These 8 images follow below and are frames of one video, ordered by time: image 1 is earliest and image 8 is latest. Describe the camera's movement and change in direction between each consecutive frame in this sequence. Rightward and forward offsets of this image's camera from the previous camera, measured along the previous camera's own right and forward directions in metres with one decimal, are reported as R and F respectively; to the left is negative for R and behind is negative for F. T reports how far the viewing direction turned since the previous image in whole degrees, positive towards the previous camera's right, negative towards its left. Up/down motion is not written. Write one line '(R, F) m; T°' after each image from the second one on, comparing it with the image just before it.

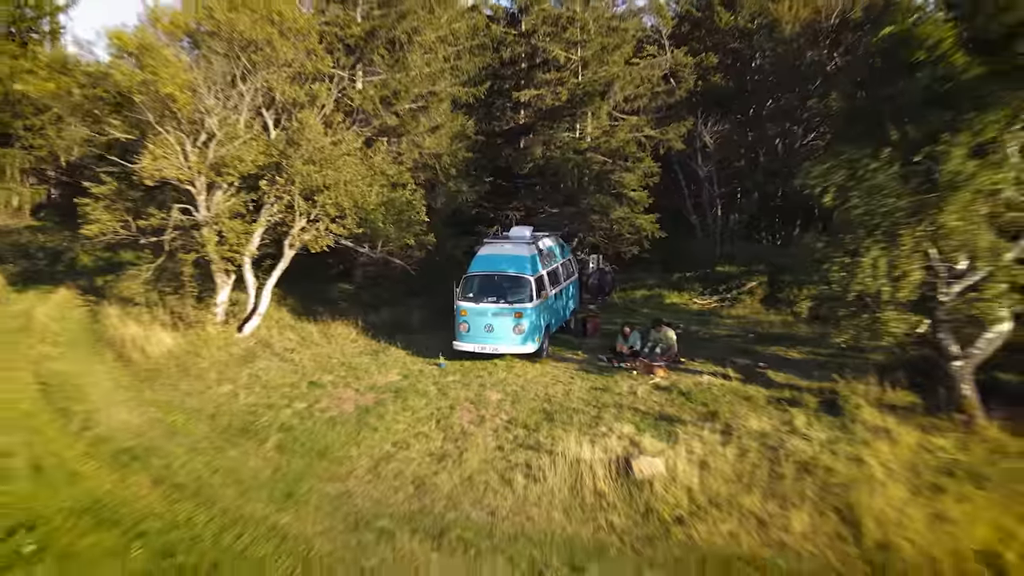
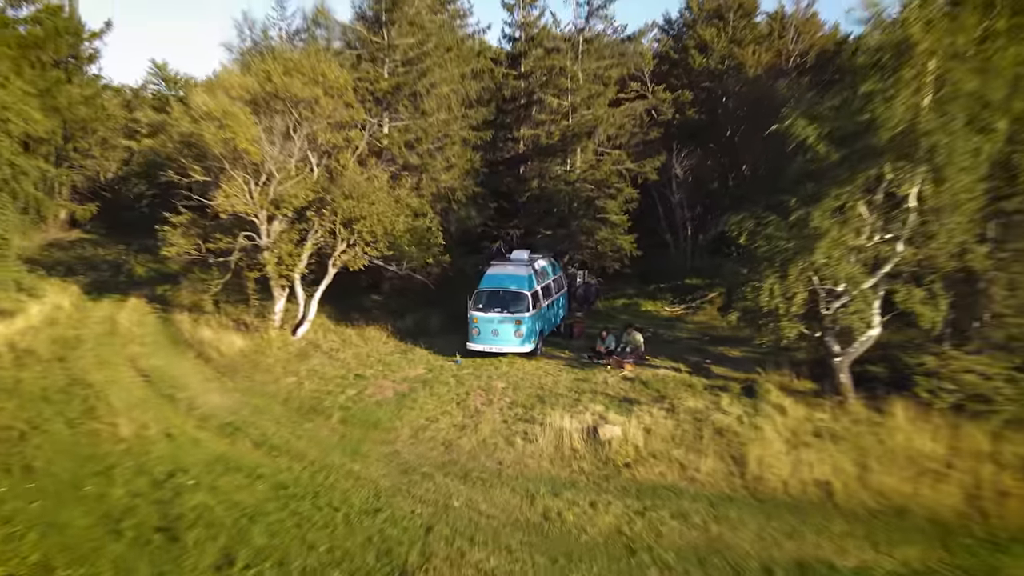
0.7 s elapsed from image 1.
(0.0, -1.9) m; 0°
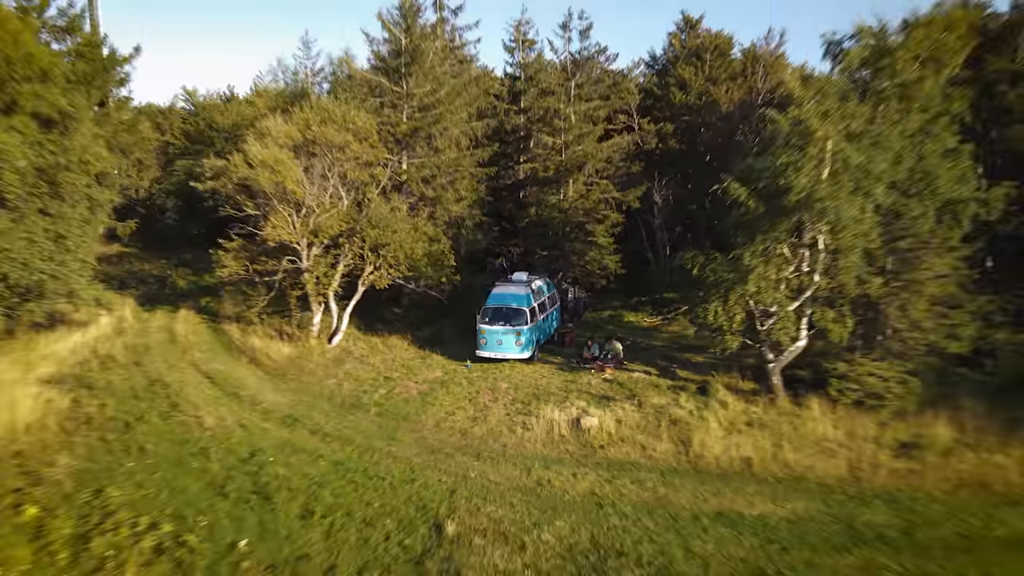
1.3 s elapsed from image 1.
(0.0, -1.9) m; 0°
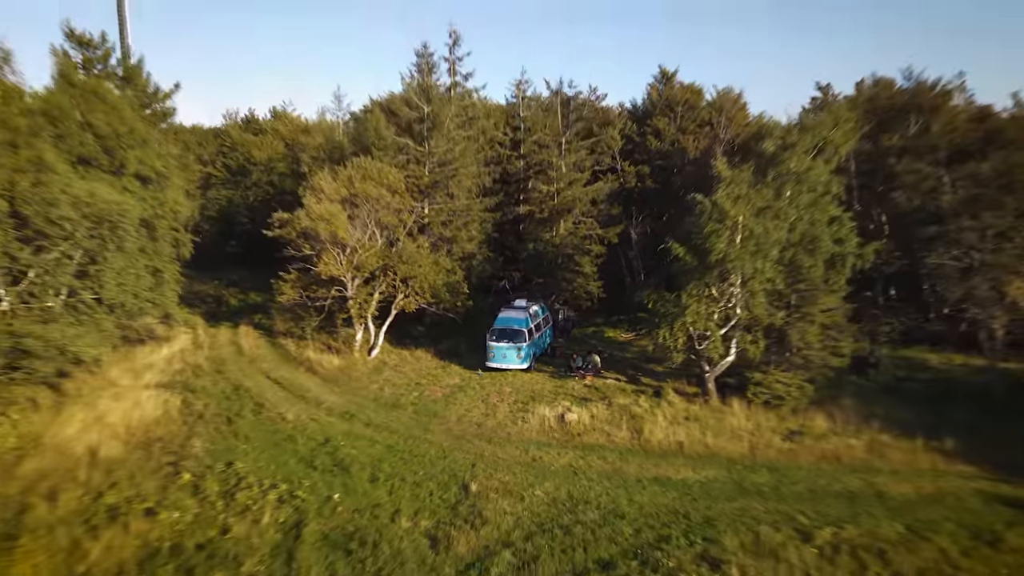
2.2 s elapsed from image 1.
(-0.1, -3.1) m; 0°
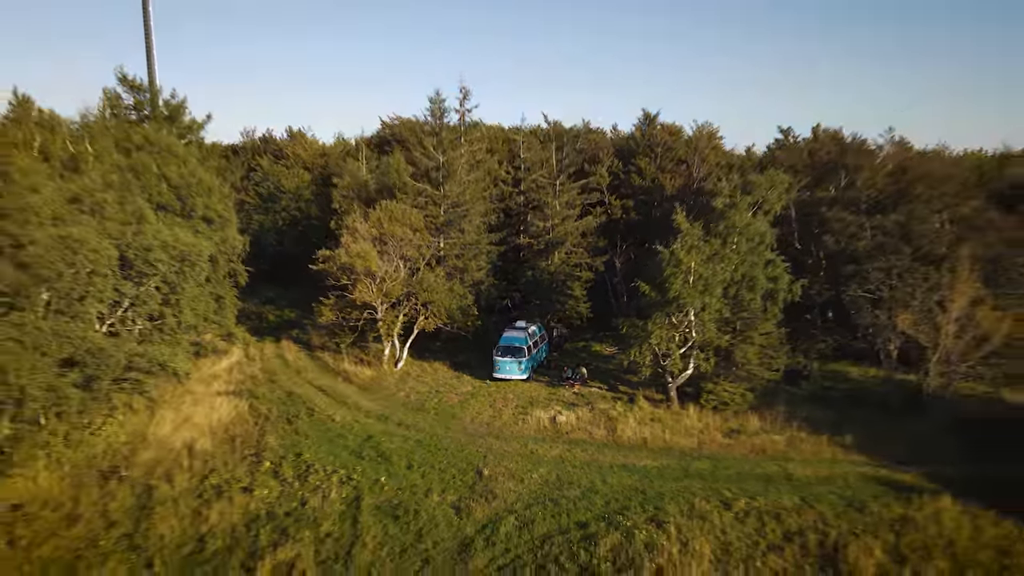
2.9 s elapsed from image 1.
(-0.1, -3.1) m; 0°
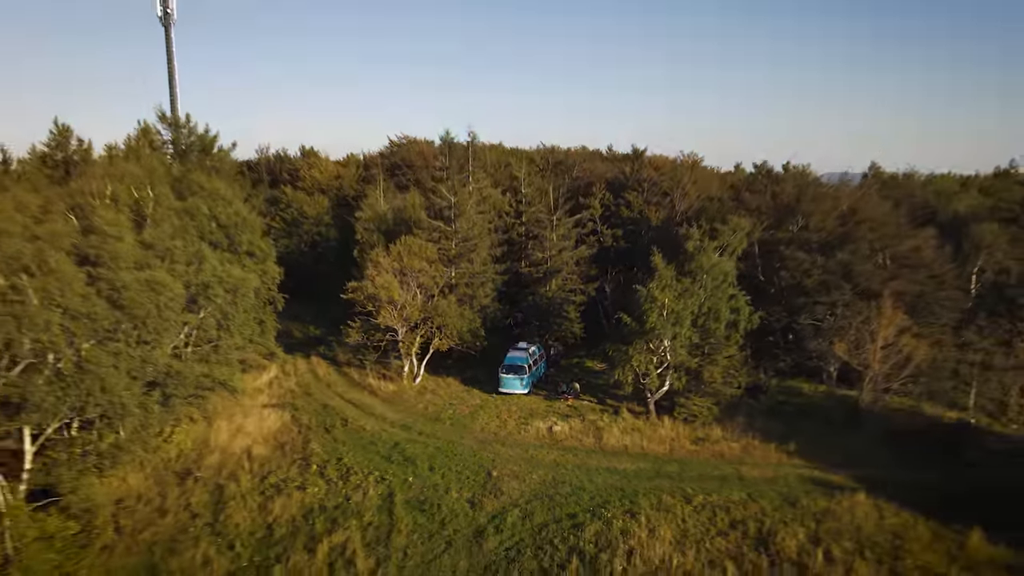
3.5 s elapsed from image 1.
(-0.1, -2.8) m; 0°
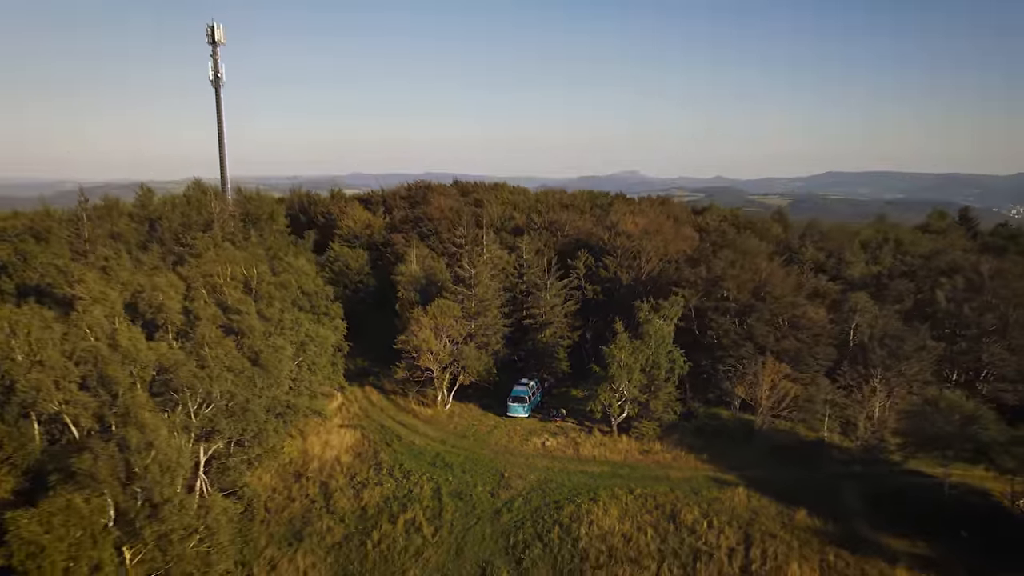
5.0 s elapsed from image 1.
(-0.3, -7.7) m; 0°
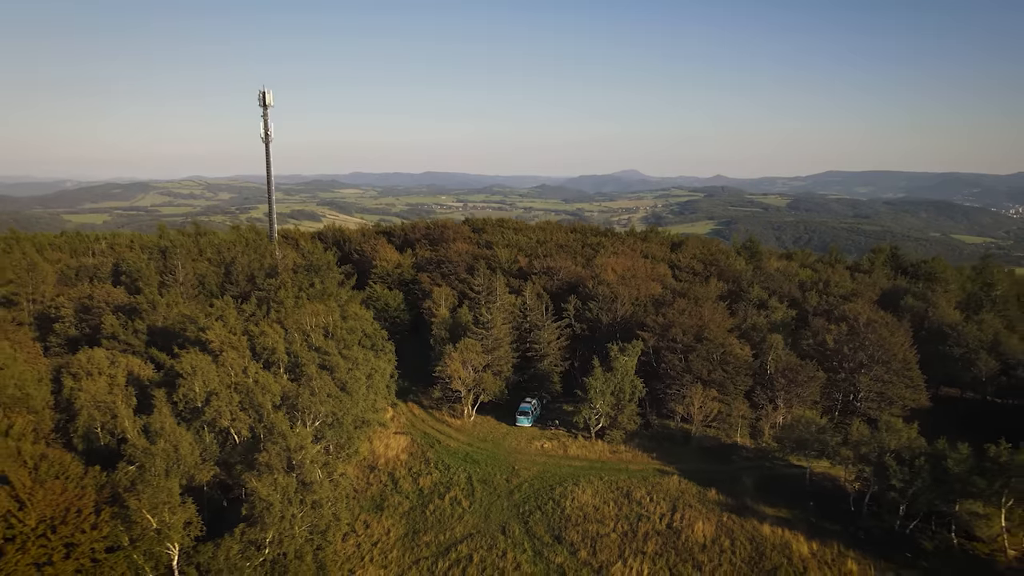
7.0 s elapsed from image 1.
(-0.6, -10.2) m; 0°
